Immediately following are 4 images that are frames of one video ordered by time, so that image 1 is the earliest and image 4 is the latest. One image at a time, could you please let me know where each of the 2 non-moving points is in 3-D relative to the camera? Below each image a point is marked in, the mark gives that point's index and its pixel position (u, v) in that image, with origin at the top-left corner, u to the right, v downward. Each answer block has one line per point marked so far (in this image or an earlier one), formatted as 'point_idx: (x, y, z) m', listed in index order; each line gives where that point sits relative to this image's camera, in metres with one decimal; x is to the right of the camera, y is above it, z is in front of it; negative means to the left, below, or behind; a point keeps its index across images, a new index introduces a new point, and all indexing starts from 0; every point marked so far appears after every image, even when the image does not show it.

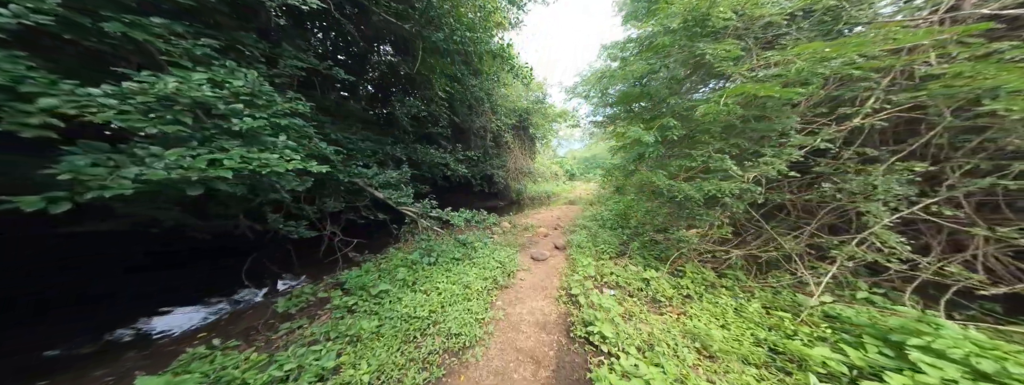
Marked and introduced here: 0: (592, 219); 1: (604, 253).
0: (+2.9, -1.0, +8.1) m
1: (+1.8, -1.2, +4.3) m
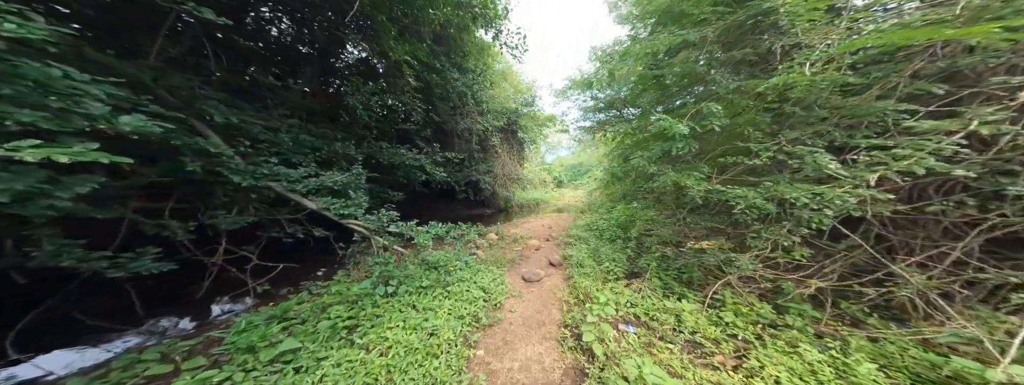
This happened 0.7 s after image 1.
0: (+2.5, -1.2, +7.5) m
1: (+1.6, -1.3, +3.6) m
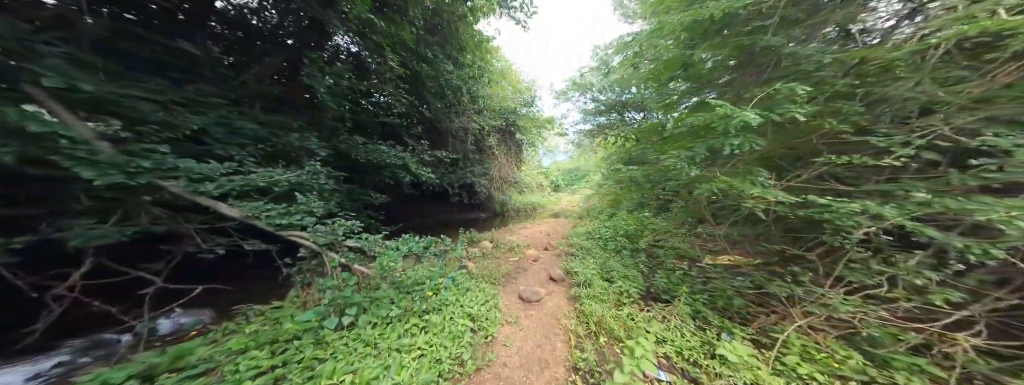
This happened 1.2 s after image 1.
0: (+2.3, -1.4, +6.9) m
1: (+1.5, -1.4, +3.0) m
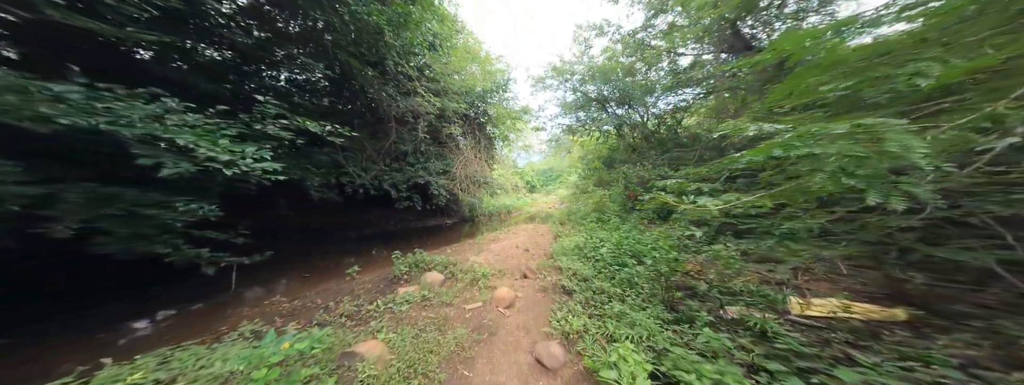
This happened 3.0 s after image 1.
0: (+1.6, -1.4, +5.0) m
1: (+1.2, -1.4, +1.1) m
